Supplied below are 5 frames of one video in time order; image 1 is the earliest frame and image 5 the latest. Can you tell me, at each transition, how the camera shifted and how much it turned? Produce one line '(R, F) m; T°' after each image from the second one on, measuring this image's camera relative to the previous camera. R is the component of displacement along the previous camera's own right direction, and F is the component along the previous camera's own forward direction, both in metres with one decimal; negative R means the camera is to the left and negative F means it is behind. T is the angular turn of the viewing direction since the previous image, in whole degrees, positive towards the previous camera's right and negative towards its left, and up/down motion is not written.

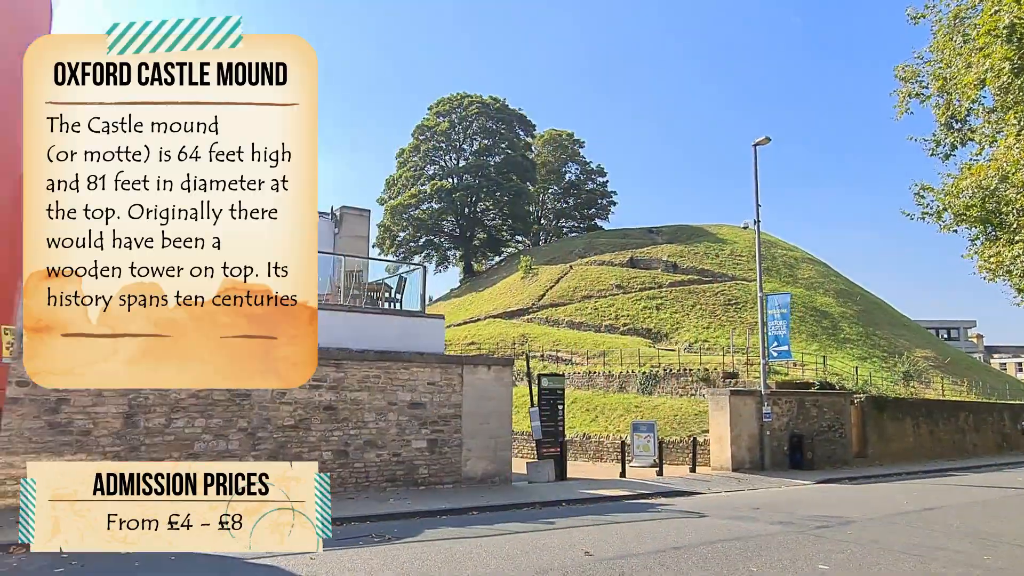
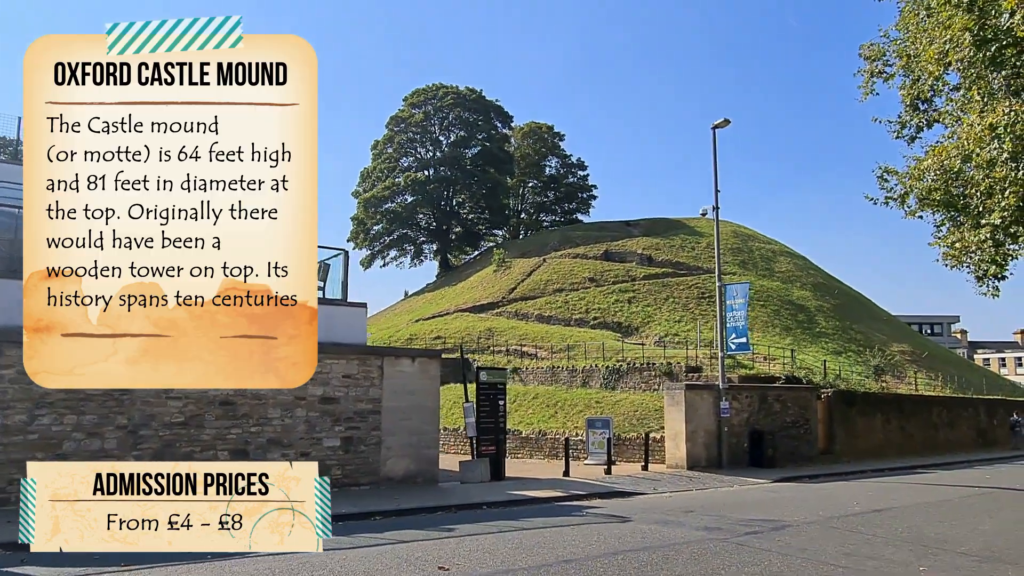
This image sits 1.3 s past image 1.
(+1.4, +1.2) m; +1°
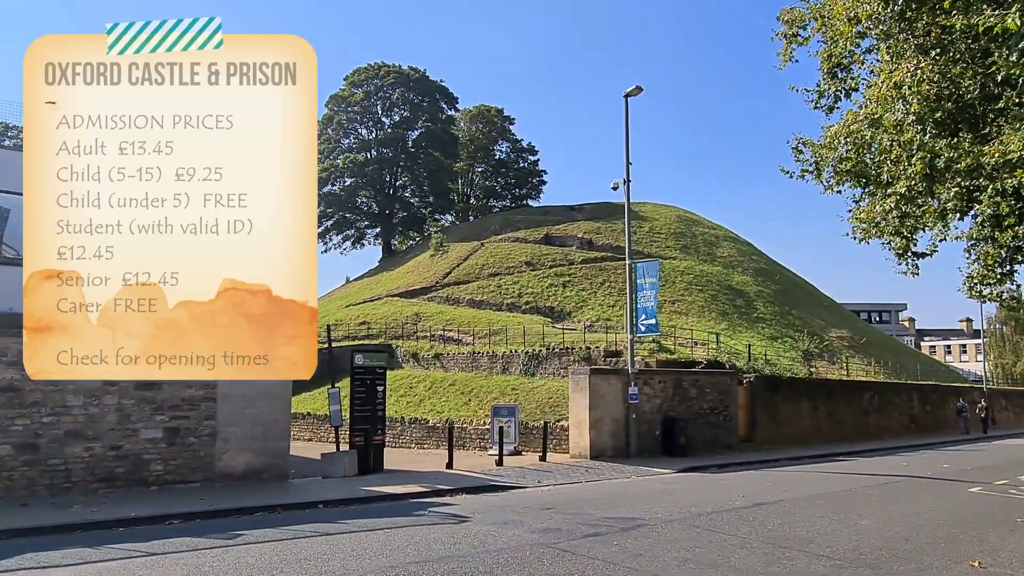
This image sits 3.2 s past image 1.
(+2.1, +1.6) m; +3°
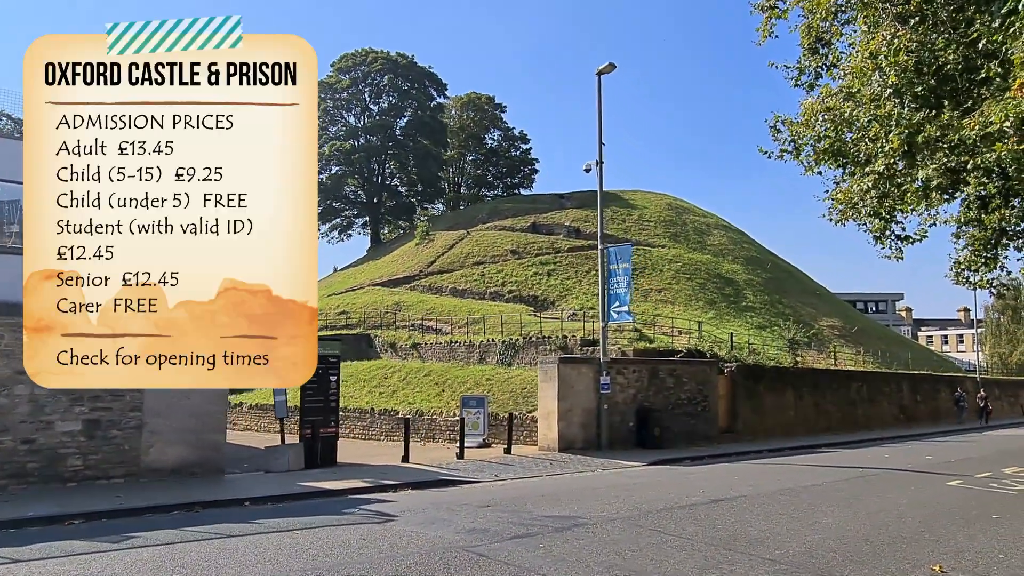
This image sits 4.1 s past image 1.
(+0.9, +0.8) m; 0°
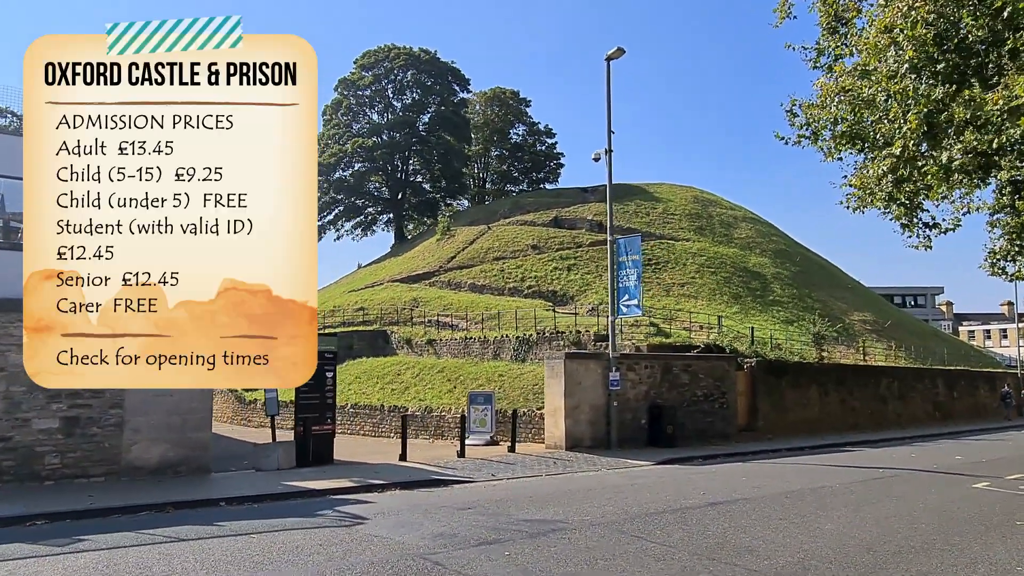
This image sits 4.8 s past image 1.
(+0.7, +0.6) m; -3°
